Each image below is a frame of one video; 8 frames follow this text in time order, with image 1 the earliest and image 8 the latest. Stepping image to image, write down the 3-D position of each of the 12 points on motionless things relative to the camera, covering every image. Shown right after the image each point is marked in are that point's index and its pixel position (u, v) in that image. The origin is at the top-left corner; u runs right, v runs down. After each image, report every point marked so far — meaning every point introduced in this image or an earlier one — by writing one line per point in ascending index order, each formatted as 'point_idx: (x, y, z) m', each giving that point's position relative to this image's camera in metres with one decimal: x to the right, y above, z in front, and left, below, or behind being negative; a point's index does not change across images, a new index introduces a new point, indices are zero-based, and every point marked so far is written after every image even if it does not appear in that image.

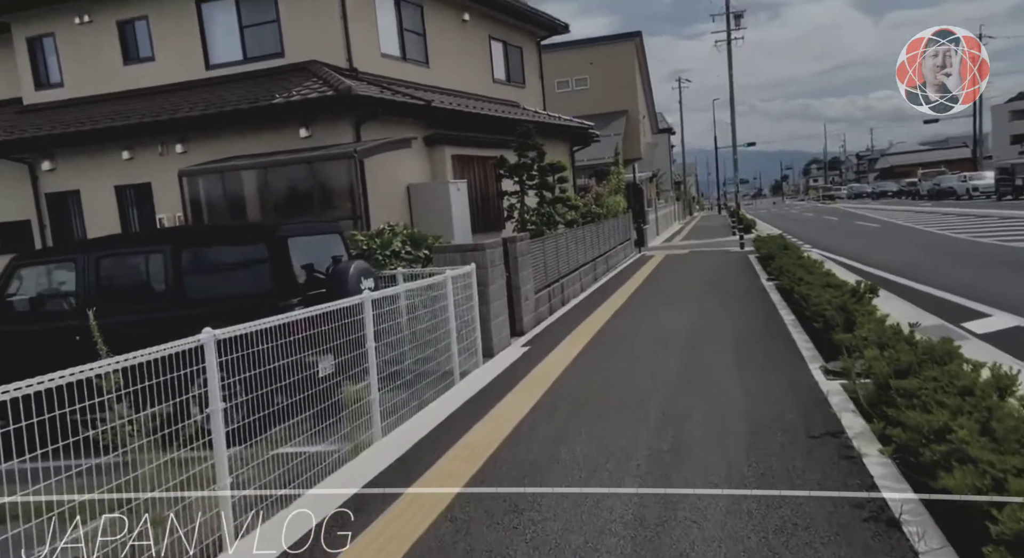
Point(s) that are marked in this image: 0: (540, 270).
0: (+0.4, +0.1, +11.2) m
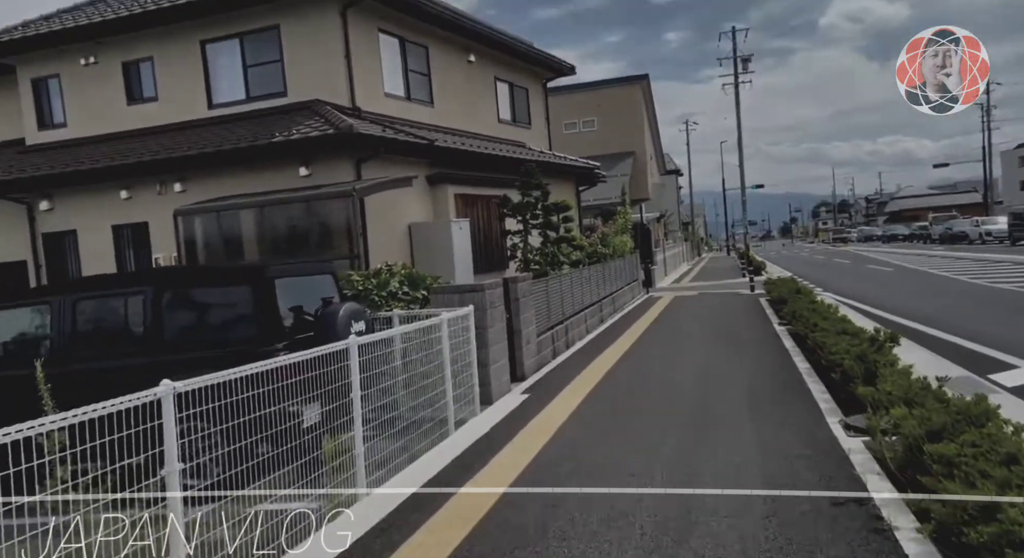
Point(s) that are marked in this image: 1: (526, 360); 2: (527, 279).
0: (+0.5, -0.5, +10.8) m
1: (+0.2, -1.1, +9.6) m
2: (+0.2, 0.0, +9.8) m
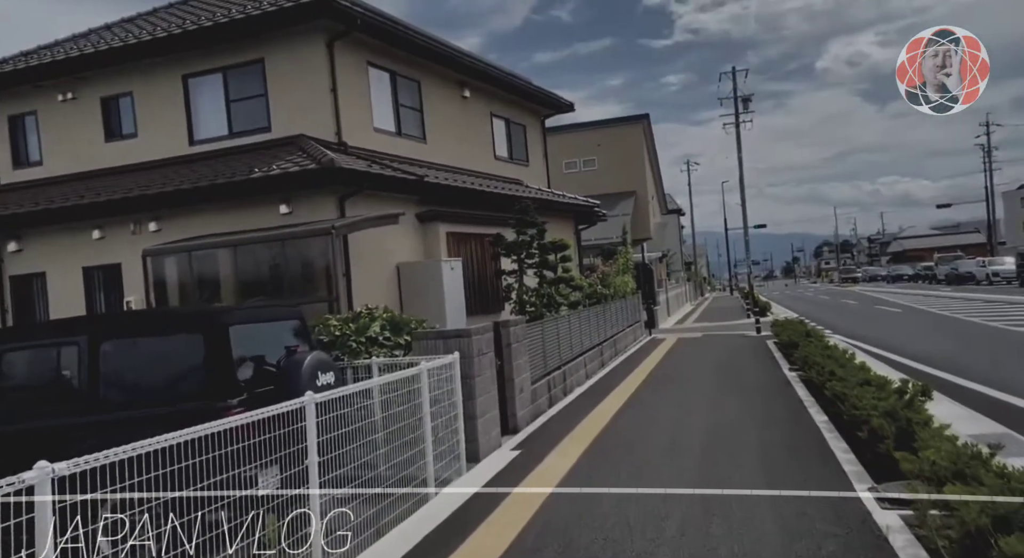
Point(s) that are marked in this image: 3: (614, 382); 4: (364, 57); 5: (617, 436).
0: (+0.4, -1.1, +10.1) m
1: (+0.1, -1.7, +8.9) m
2: (+0.1, -0.6, +9.1) m
3: (+1.9, -1.9, +12.8) m
4: (-2.6, +3.8, +12.1) m
5: (+1.3, -1.9, +8.6) m
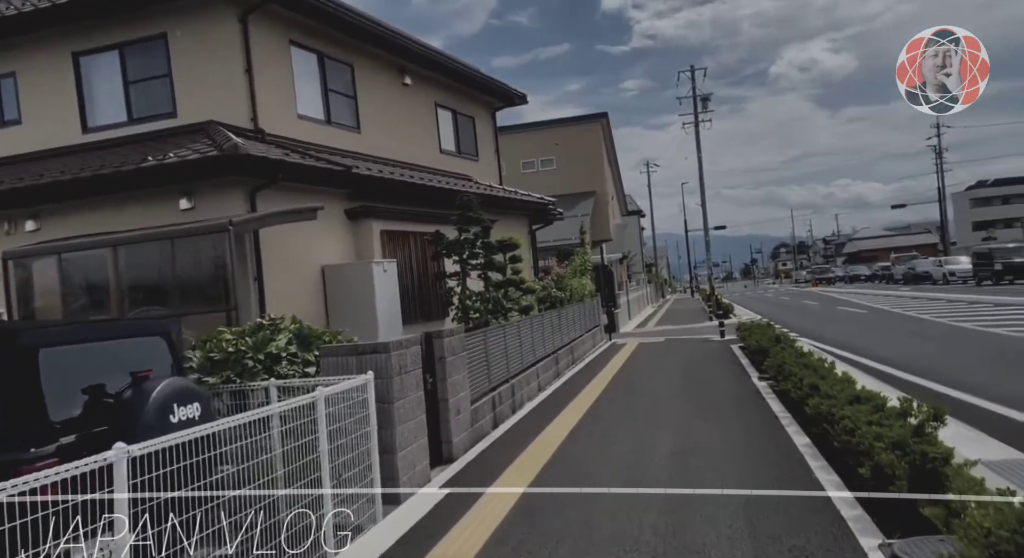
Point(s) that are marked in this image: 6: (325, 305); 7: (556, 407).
0: (-0.4, -1.2, +8.9) m
1: (-0.6, -1.7, +7.7) m
2: (-0.6, -0.6, +7.9) m
3: (+1.0, -1.9, +11.7) m
4: (-3.5, +3.7, +10.8) m
5: (+0.6, -1.9, +7.4) m
6: (-2.6, -0.4, +9.9) m
7: (+0.7, -1.9, +10.7) m
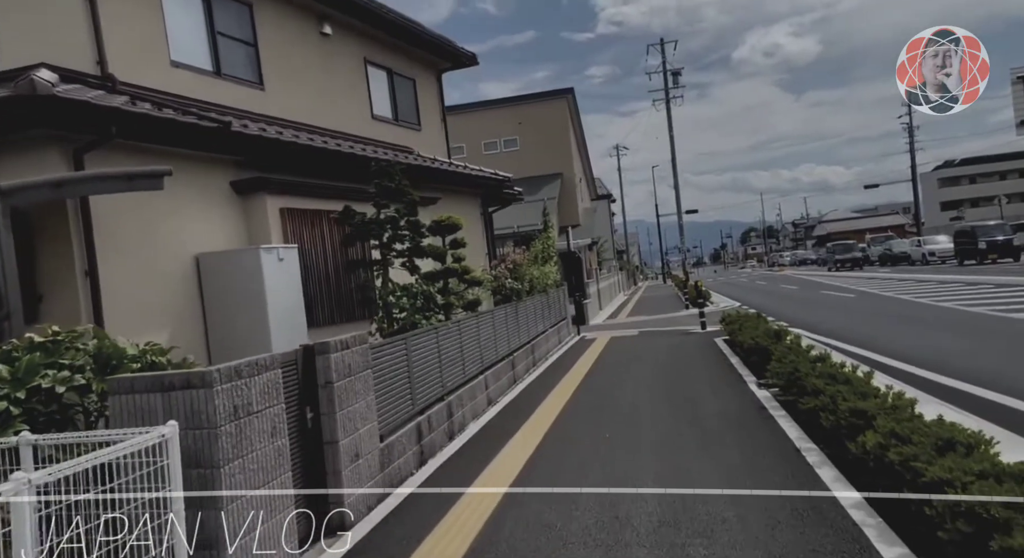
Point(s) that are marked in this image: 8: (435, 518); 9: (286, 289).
0: (-1.1, -1.1, +6.7) m
1: (-1.2, -1.6, +5.4) m
2: (-1.3, -0.5, +5.6) m
3: (+0.2, -1.7, +9.5) m
4: (-4.3, +3.8, +8.3) m
5: (0.0, -1.8, +5.3) m
6: (-3.4, -0.3, +7.6) m
7: (-0.1, -1.8, +8.5) m
8: (-0.6, -1.9, +5.3) m
9: (-2.4, -0.1, +7.5) m
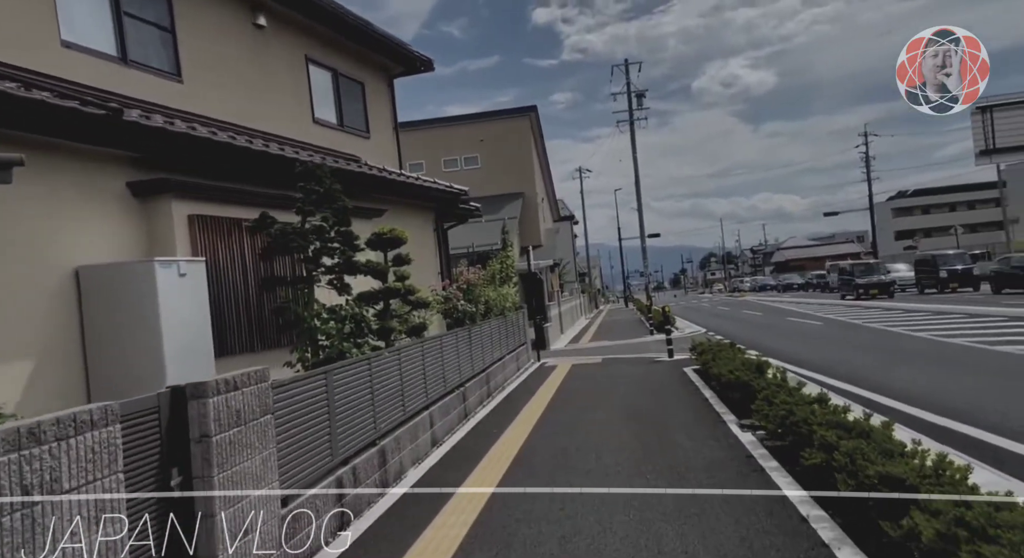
0: (-1.5, -1.2, +5.4) m
1: (-1.6, -1.7, +4.1) m
2: (-1.6, -0.6, +4.4) m
3: (-0.4, -2.0, +8.3) m
4: (-4.8, +3.6, +7.1) m
5: (-0.4, -2.0, +4.0) m
6: (-3.8, -0.5, +6.2) m
7: (-0.6, -2.0, +7.3) m
8: (-1.0, -2.0, +4.1) m
9: (-2.9, -0.3, +6.2) m
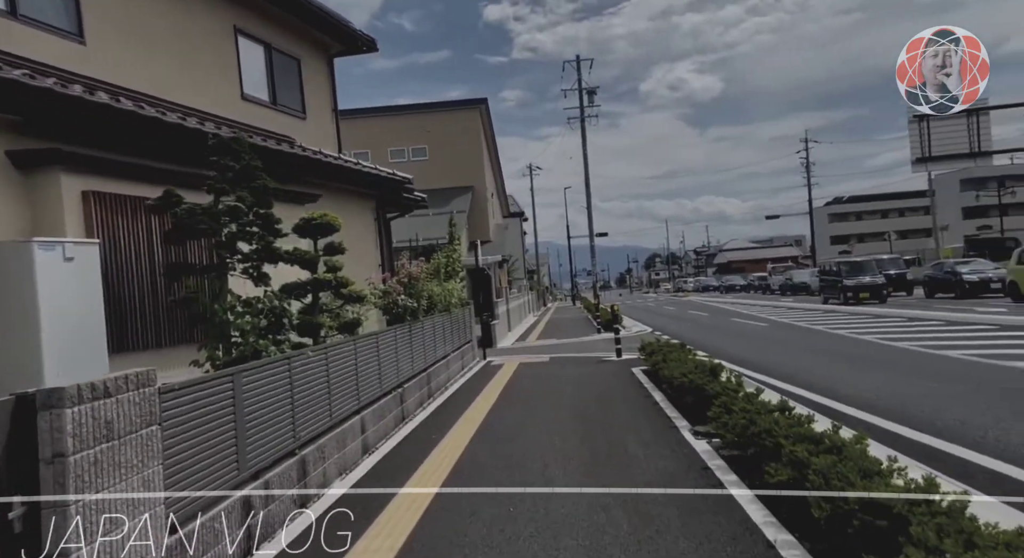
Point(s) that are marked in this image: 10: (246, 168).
0: (-1.9, -1.2, +4.7) m
1: (-1.9, -1.7, +3.4) m
2: (-2.0, -0.6, +3.6) m
3: (-1.1, -1.9, +7.6) m
4: (-5.2, +3.8, +6.0) m
5: (-0.7, -1.9, +3.4) m
6: (-4.3, -0.3, +5.3) m
7: (-1.2, -1.9, +6.6) m
8: (-1.3, -1.9, +3.4) m
9: (-3.4, -0.2, +5.3) m
10: (-2.3, +1.0, +6.2) m
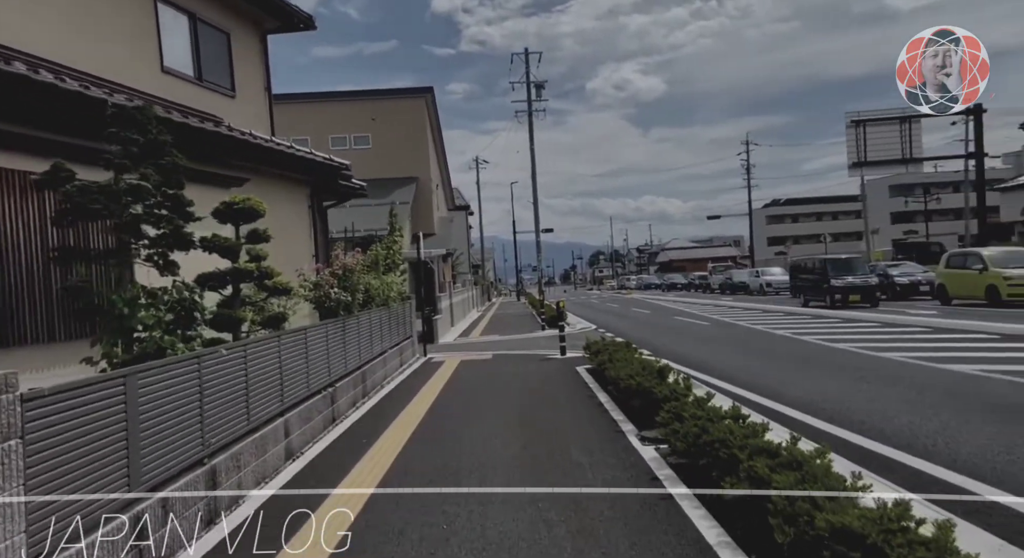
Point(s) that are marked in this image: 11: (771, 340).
0: (-2.3, -1.1, +4.0) m
1: (-2.2, -1.6, +2.8) m
2: (-2.3, -0.5, +3.0) m
3: (-1.7, -1.9, +7.0) m
4: (-5.6, +3.9, +5.1) m
5: (-1.0, -1.9, +2.8) m
6: (-4.7, -0.2, +4.5) m
7: (-1.8, -1.9, +6.0) m
8: (-1.7, -1.9, +2.8) m
9: (-3.8, -0.1, +4.6) m
10: (-2.8, +1.1, +5.6) m
11: (+6.6, -1.6, +17.9) m
